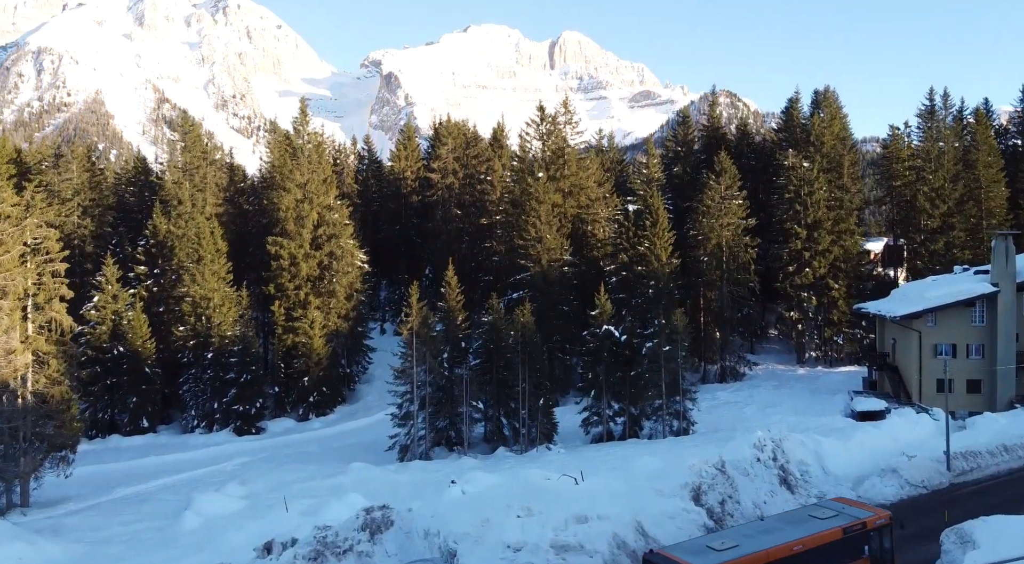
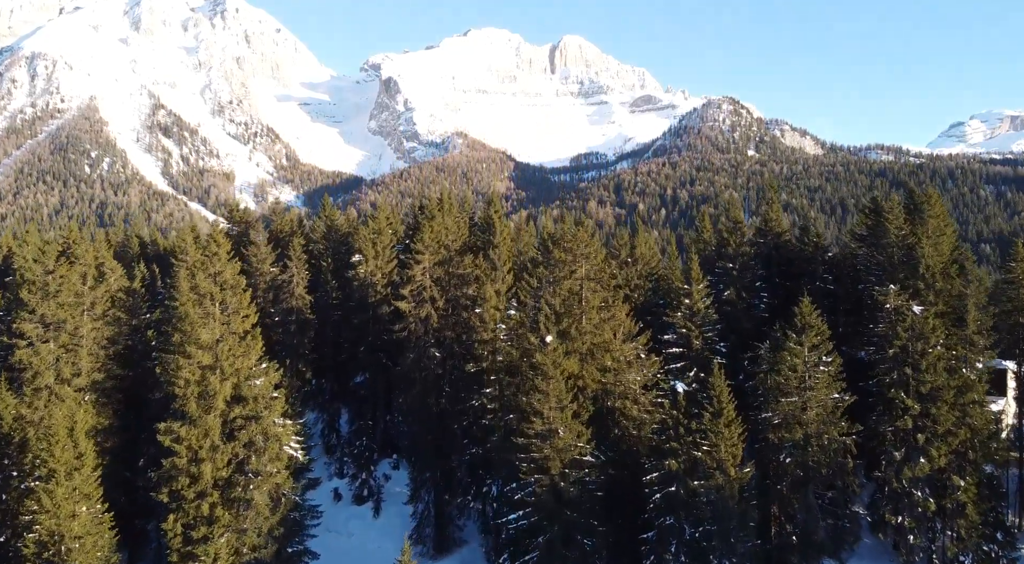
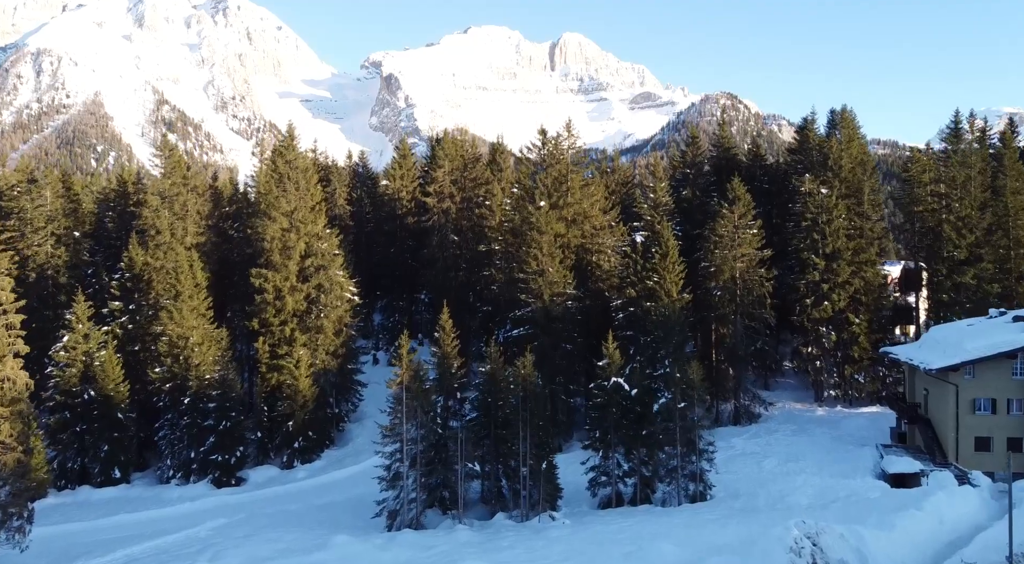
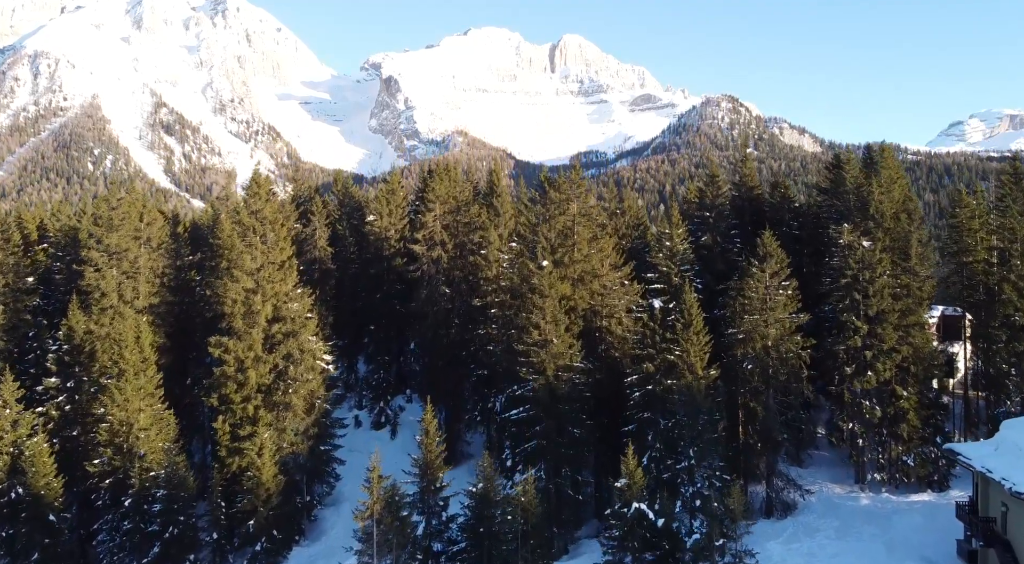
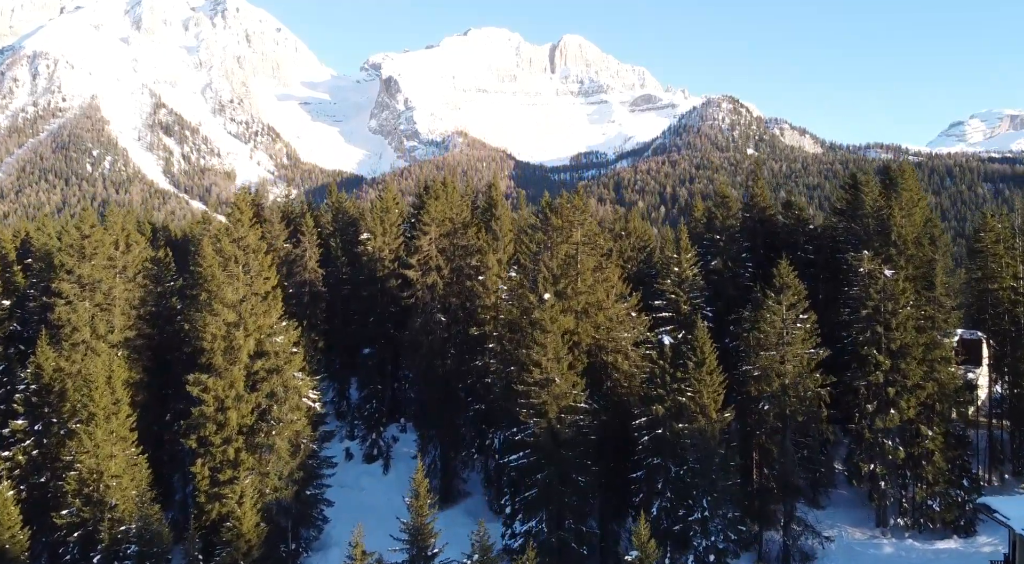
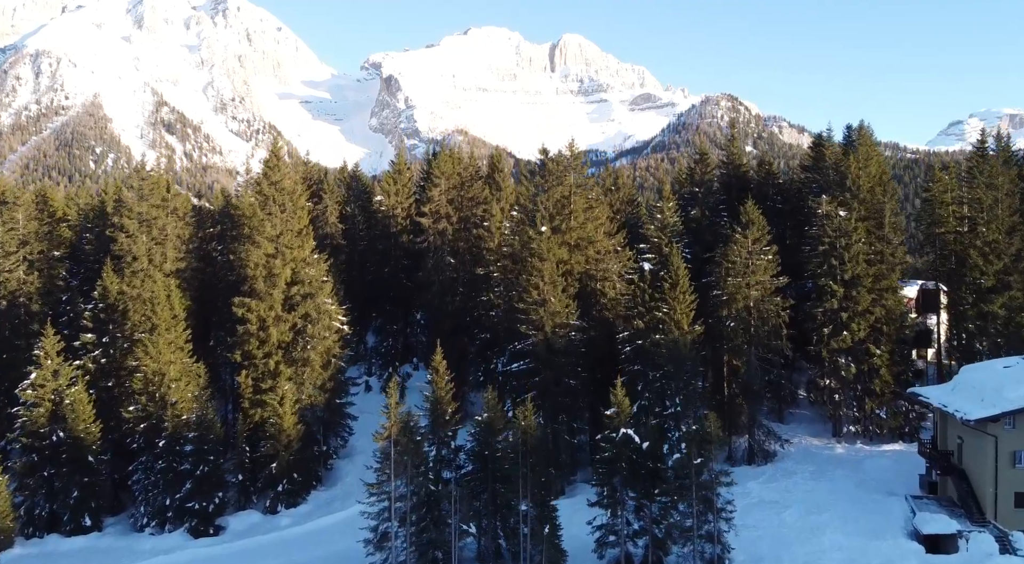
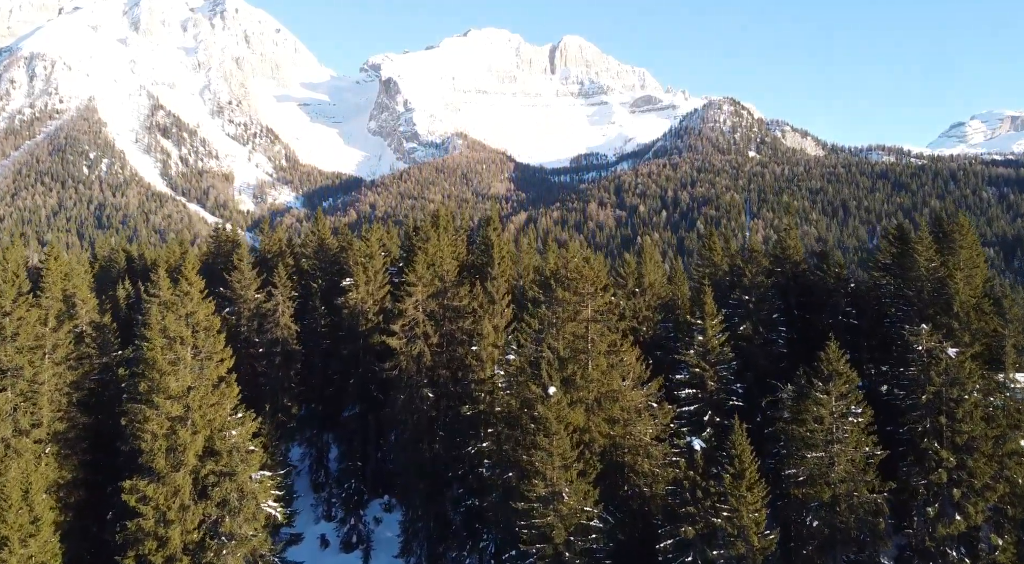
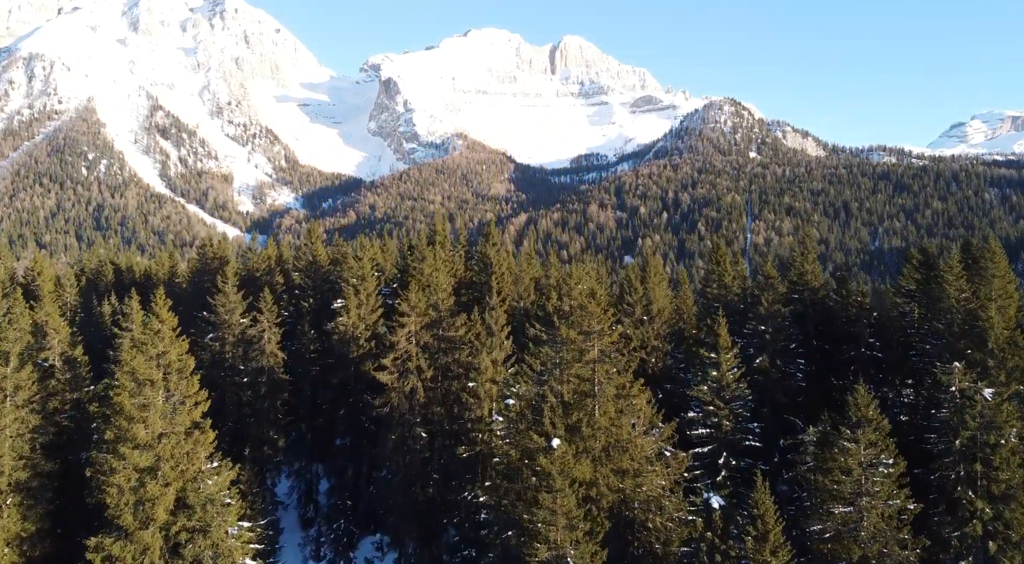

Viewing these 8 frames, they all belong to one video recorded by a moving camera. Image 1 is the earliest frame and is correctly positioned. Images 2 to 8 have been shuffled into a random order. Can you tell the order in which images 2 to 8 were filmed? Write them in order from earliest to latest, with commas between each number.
3, 6, 4, 5, 2, 7, 8
